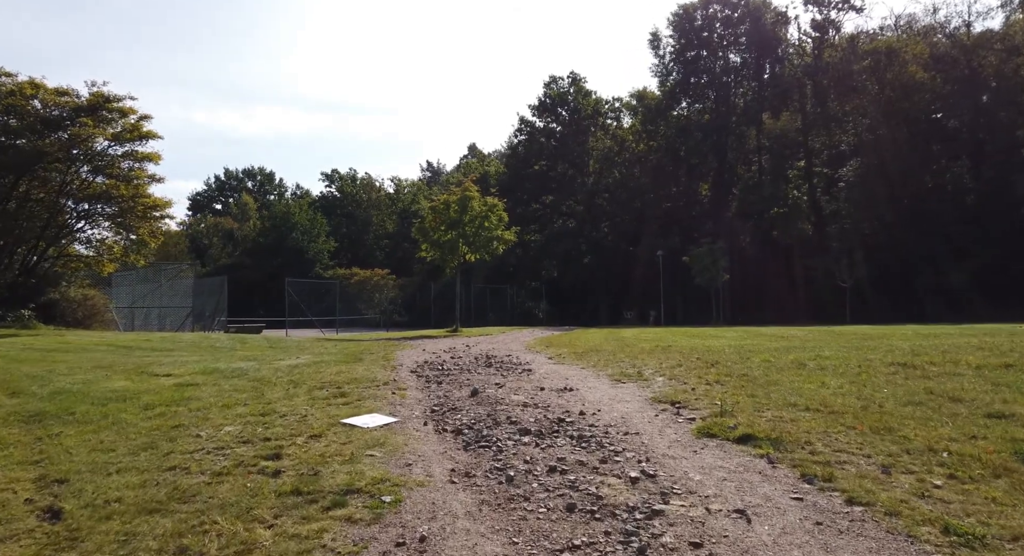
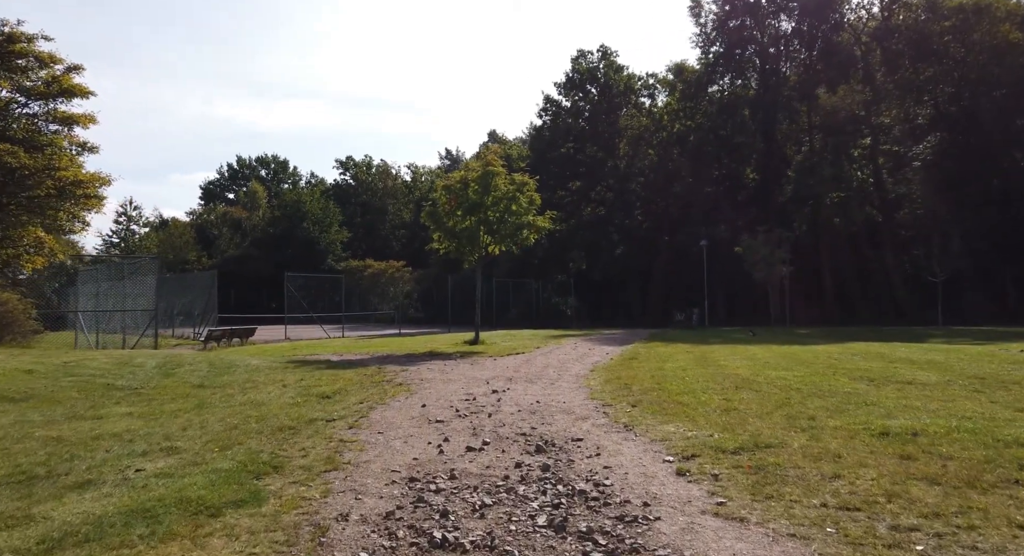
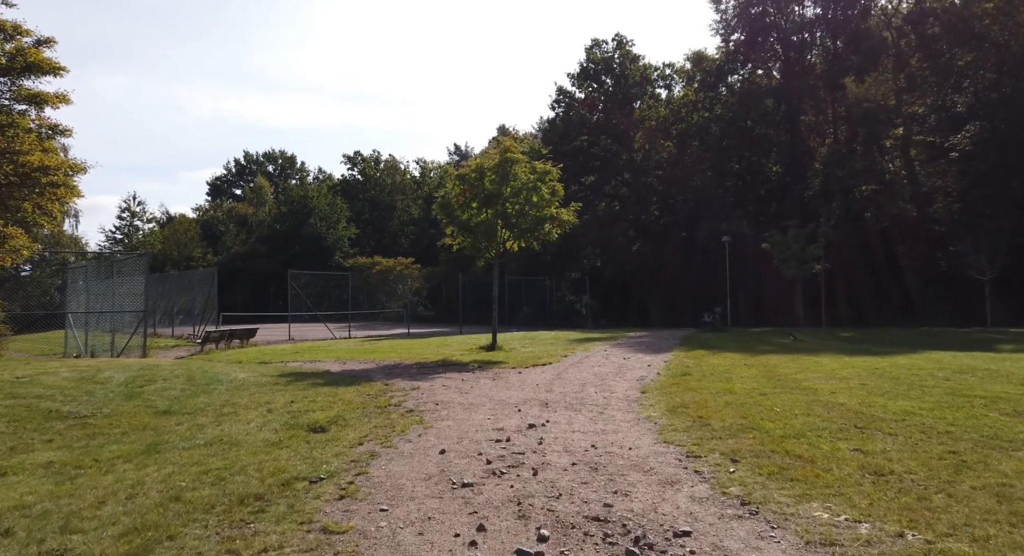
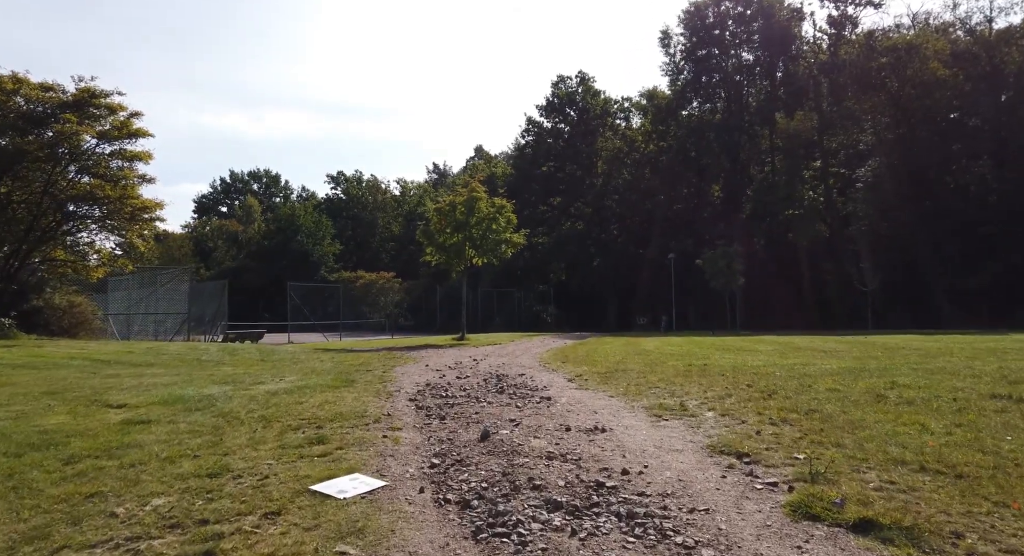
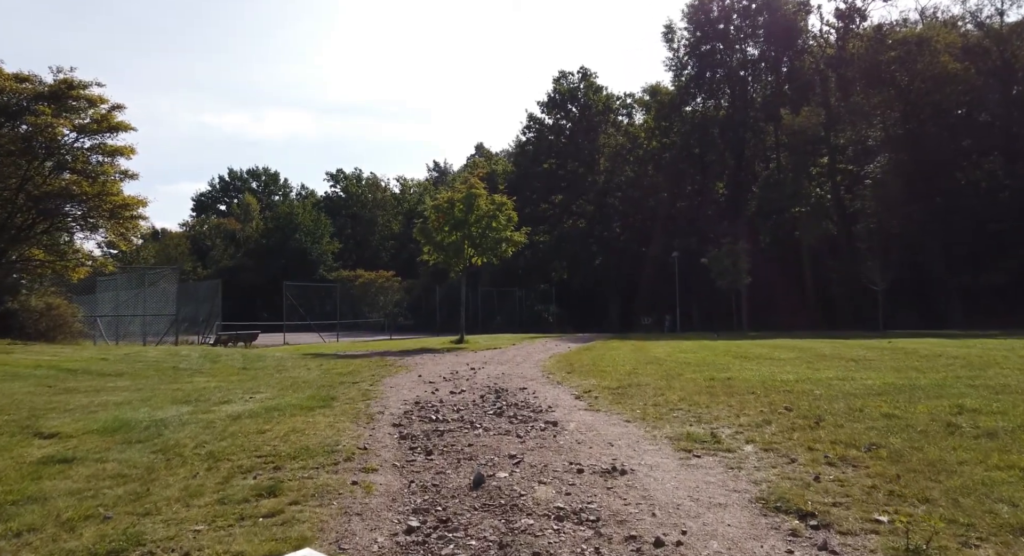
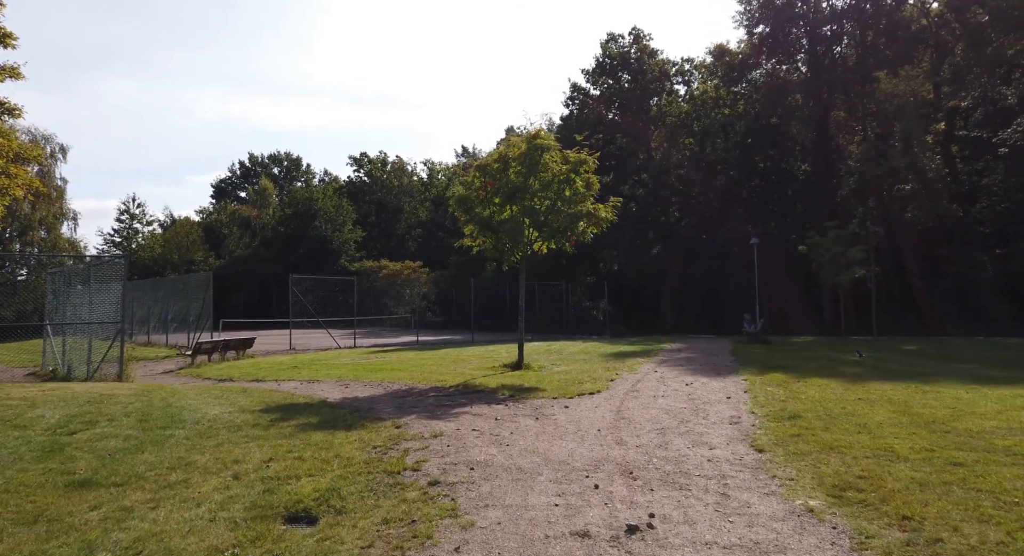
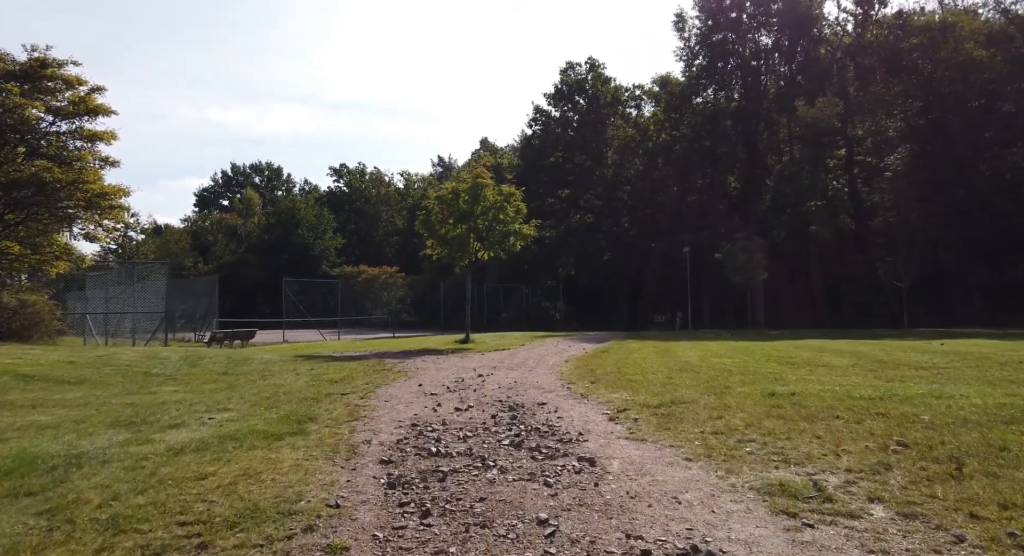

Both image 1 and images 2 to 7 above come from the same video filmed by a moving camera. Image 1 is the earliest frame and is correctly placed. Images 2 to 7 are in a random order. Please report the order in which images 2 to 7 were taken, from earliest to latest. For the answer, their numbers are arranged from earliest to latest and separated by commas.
4, 5, 7, 2, 3, 6
